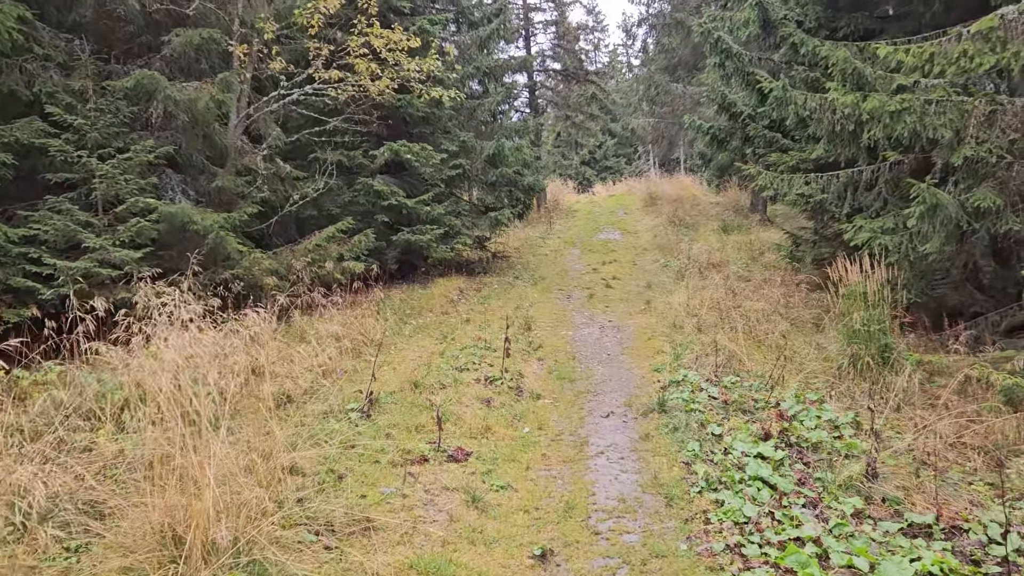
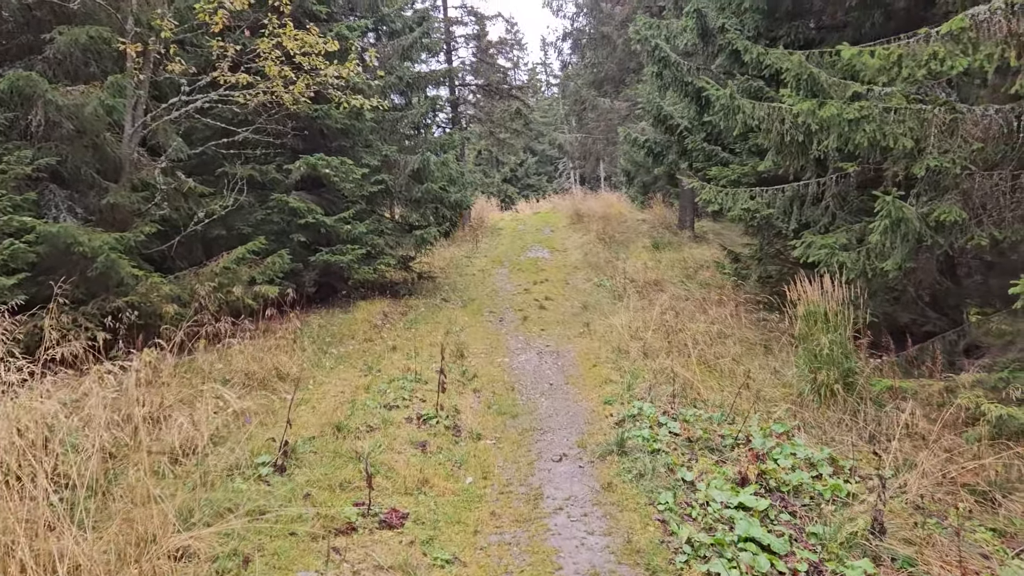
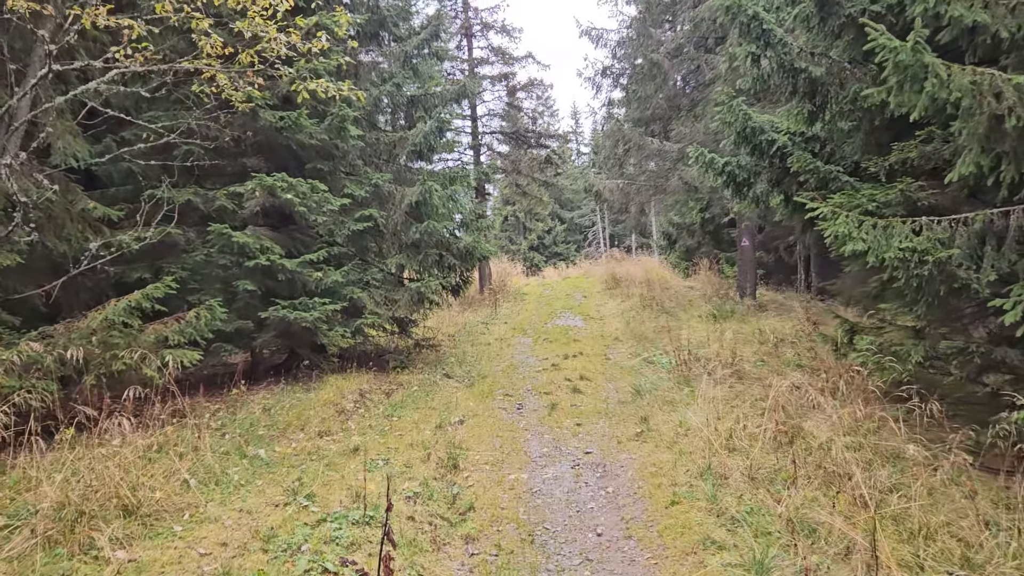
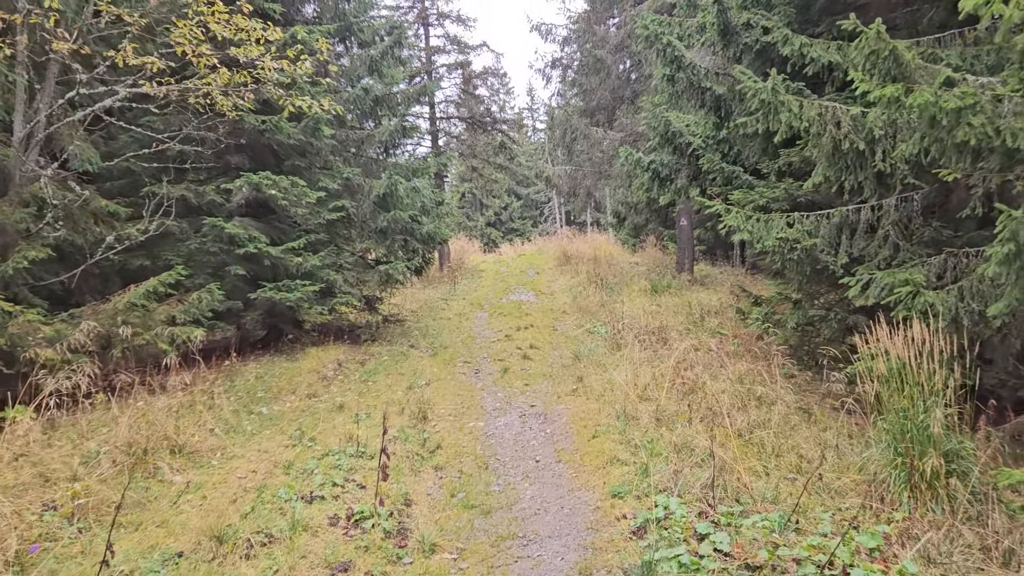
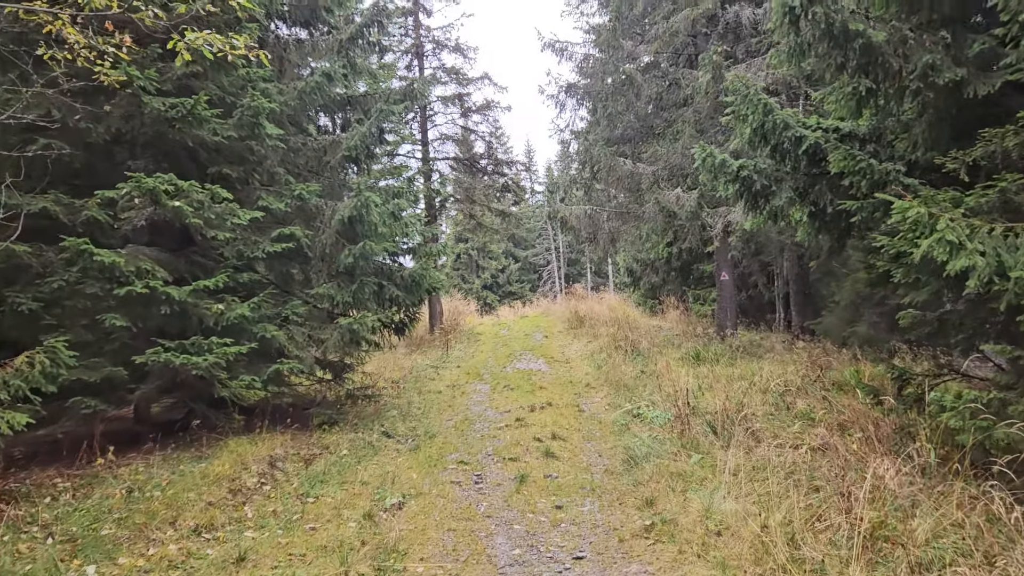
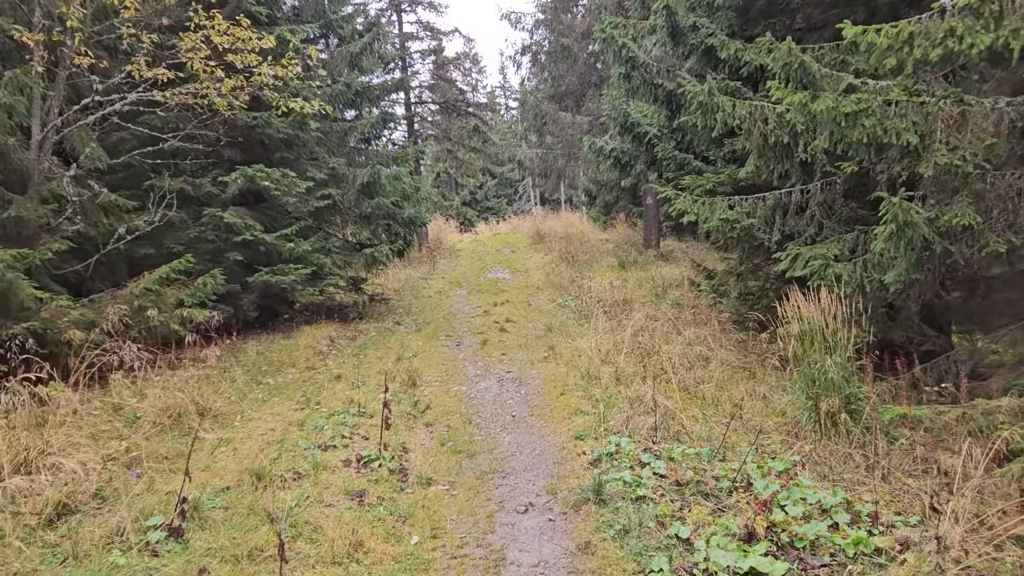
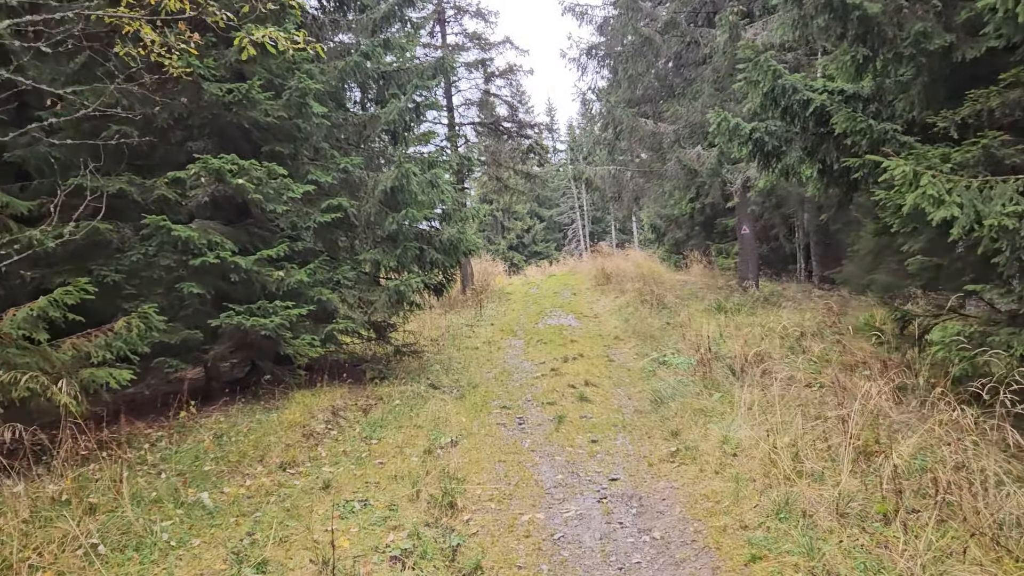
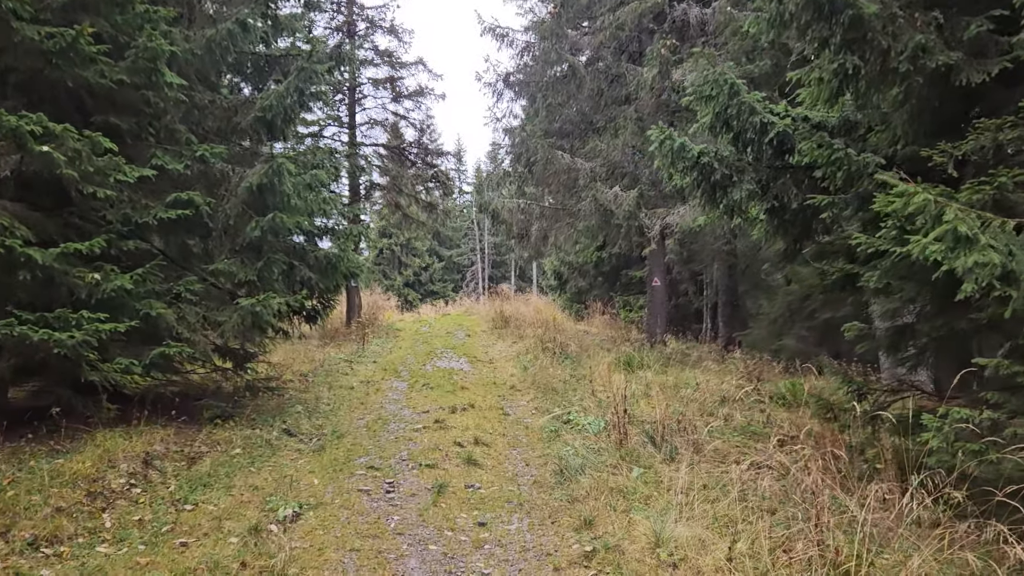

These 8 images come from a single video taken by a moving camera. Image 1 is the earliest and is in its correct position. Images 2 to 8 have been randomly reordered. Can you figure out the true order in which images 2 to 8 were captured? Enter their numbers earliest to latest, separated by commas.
2, 6, 4, 3, 7, 5, 8
